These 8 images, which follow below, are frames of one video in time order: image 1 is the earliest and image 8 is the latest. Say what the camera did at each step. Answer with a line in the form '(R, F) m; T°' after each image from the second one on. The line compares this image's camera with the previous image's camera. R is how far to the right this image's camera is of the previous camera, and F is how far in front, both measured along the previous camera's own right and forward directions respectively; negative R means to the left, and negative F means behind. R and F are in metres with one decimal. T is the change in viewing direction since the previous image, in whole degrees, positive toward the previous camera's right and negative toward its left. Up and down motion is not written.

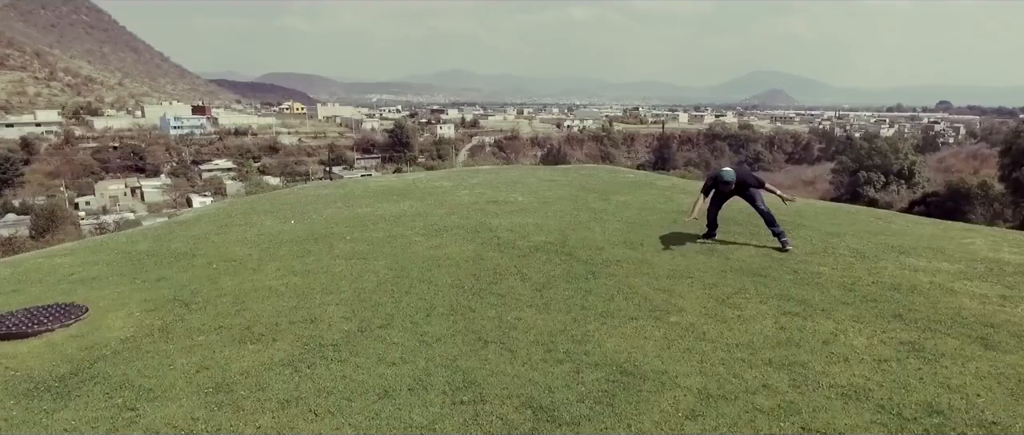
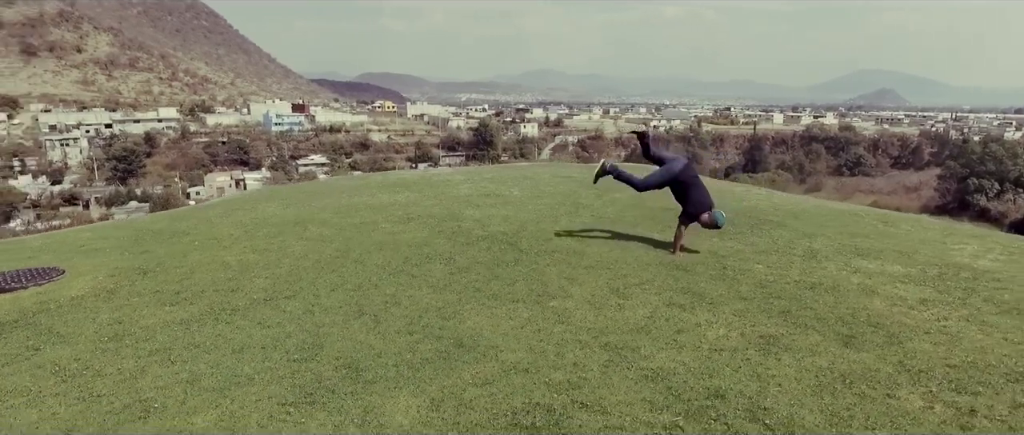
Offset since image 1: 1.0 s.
(+1.7, -0.2) m; -8°
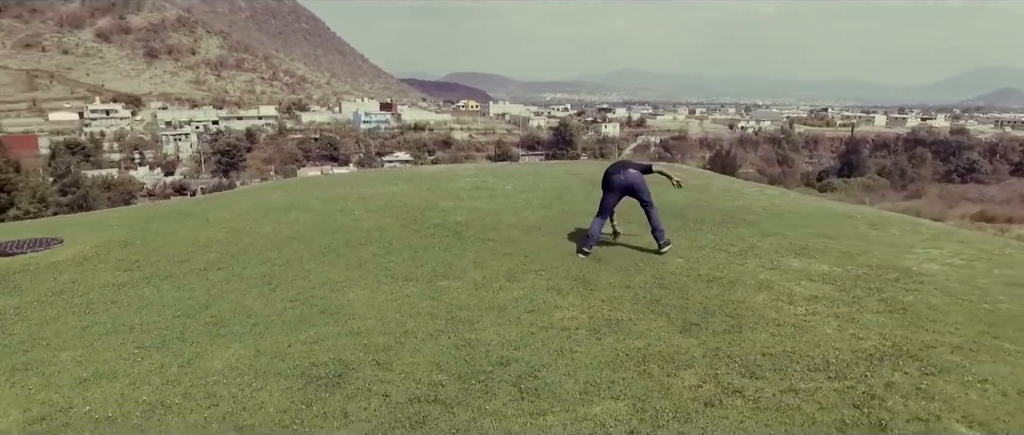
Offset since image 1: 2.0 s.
(+1.8, -0.3) m; -8°
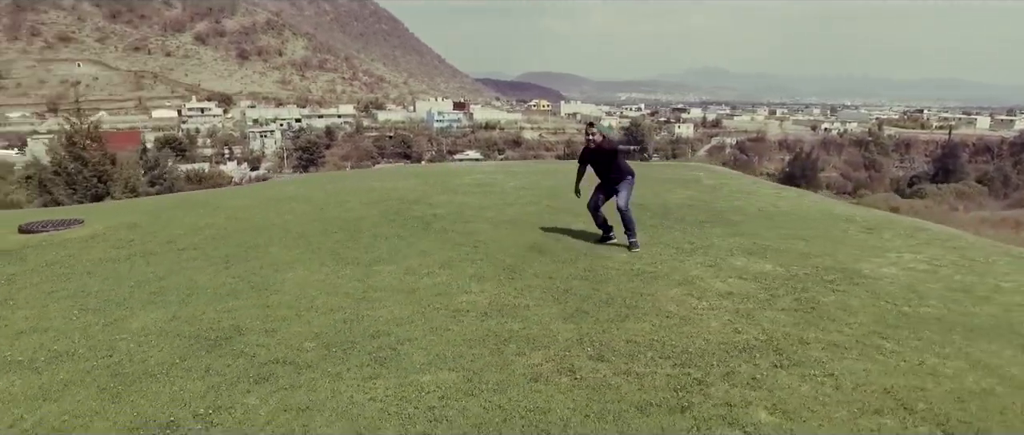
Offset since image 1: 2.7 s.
(+1.4, -0.3) m; -7°
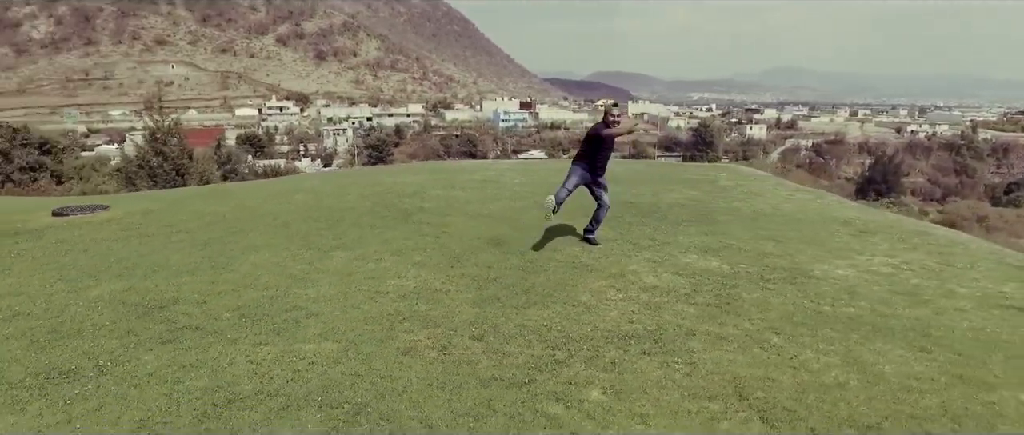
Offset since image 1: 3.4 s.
(+1.3, -0.3) m; -6°
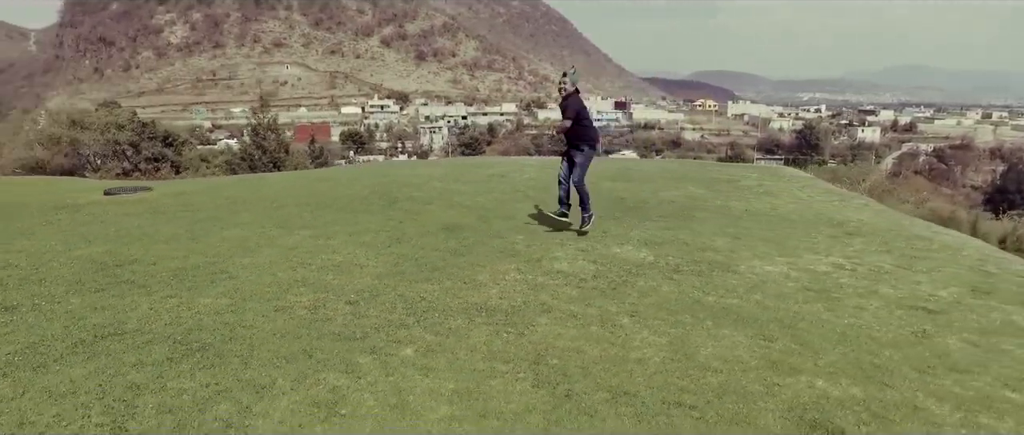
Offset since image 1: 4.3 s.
(+1.8, -0.4) m; -9°
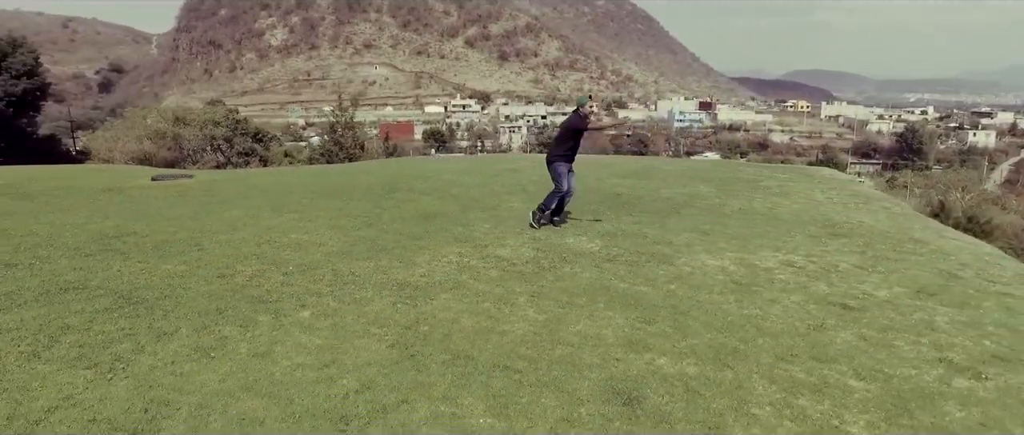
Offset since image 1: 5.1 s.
(+1.5, -0.3) m; -7°
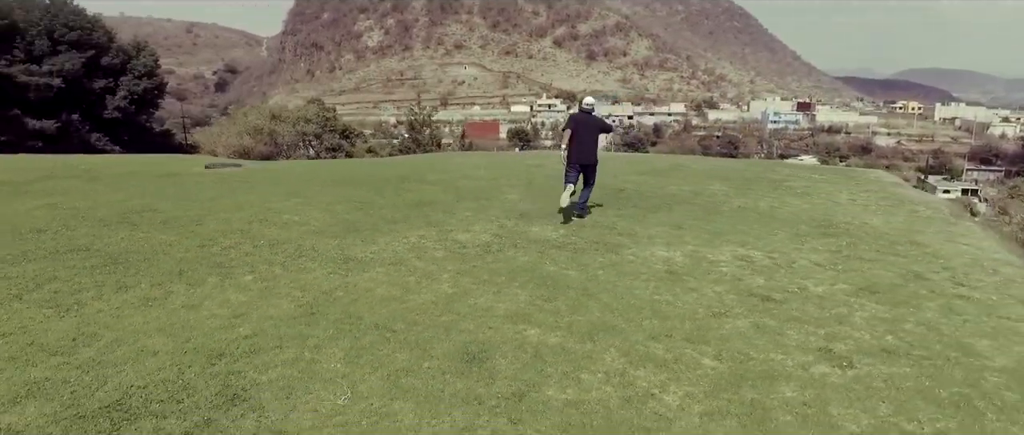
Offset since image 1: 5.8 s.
(+1.5, -0.4) m; -8°
